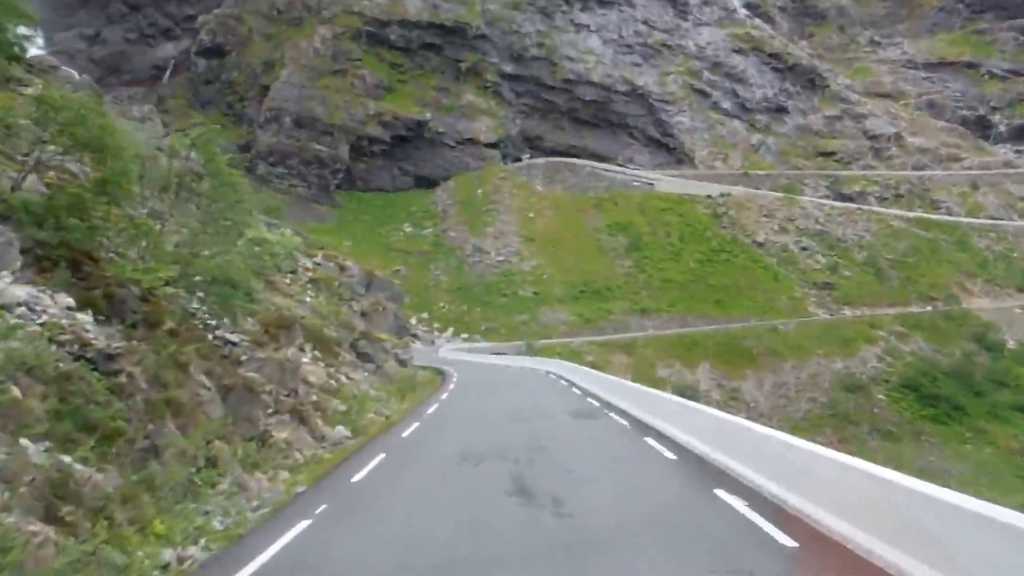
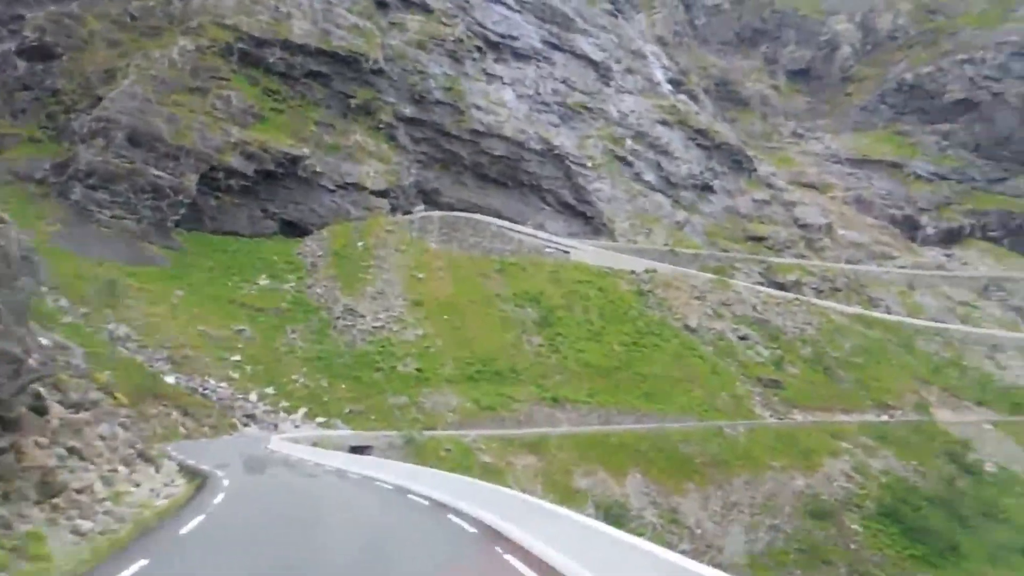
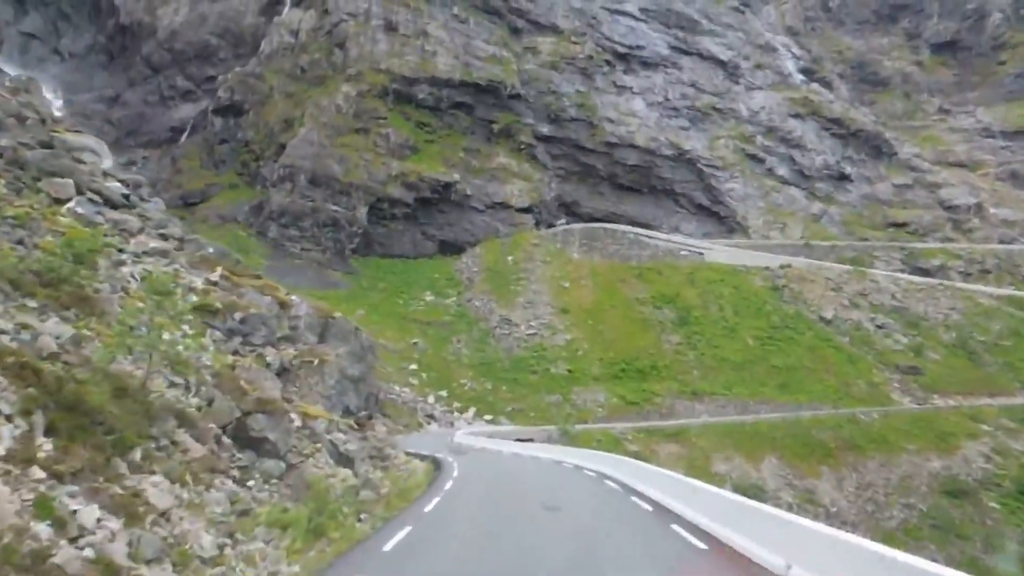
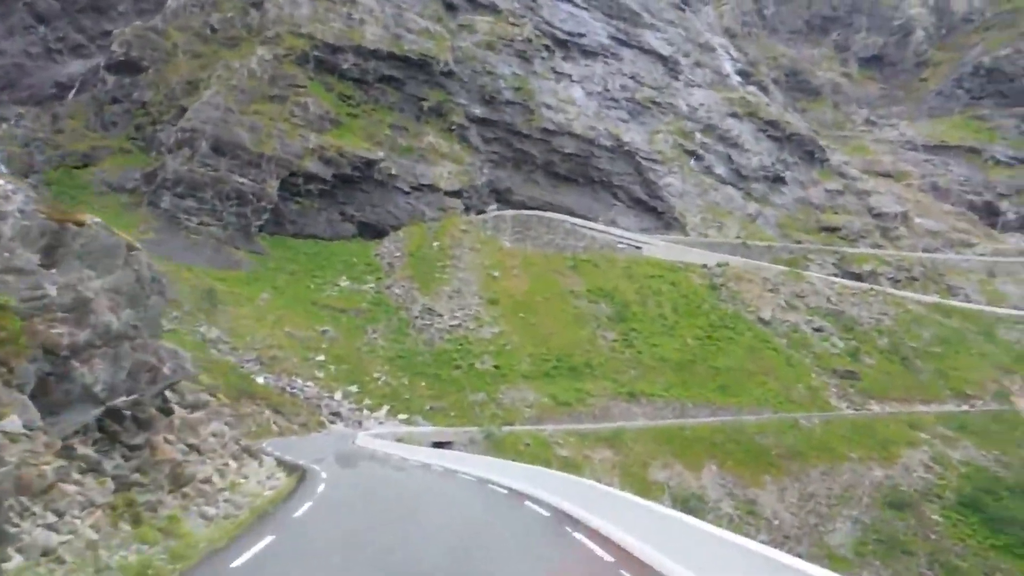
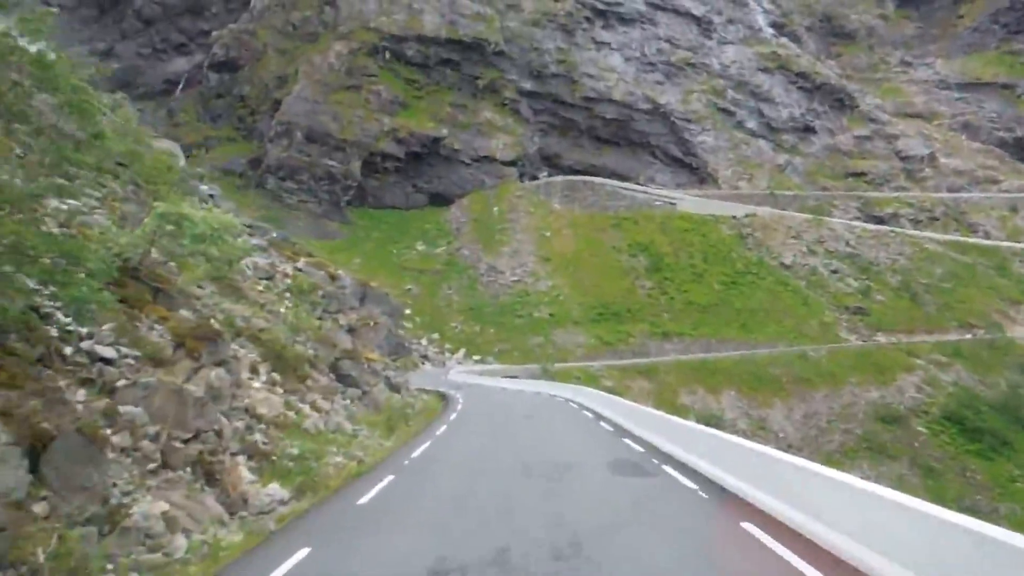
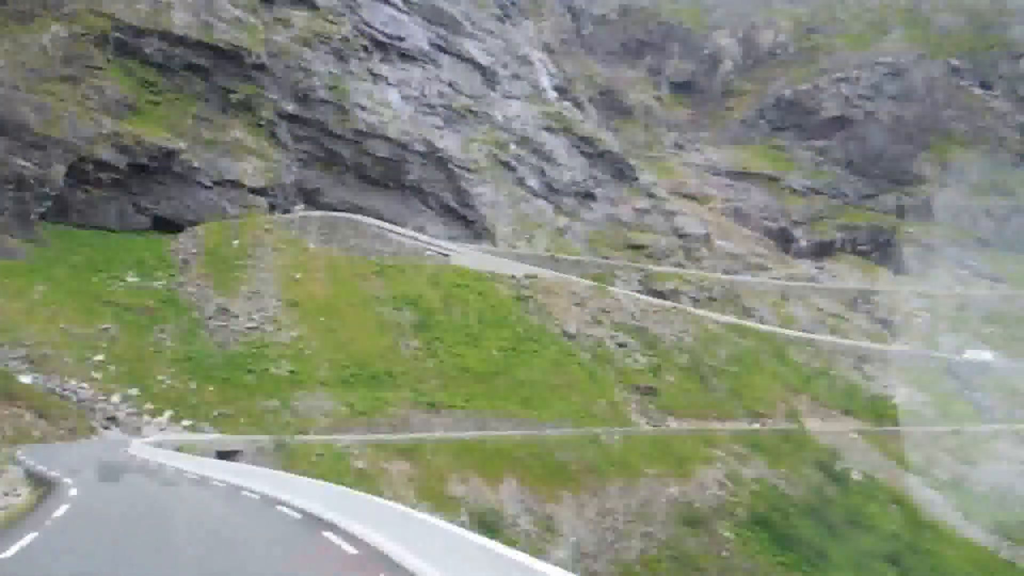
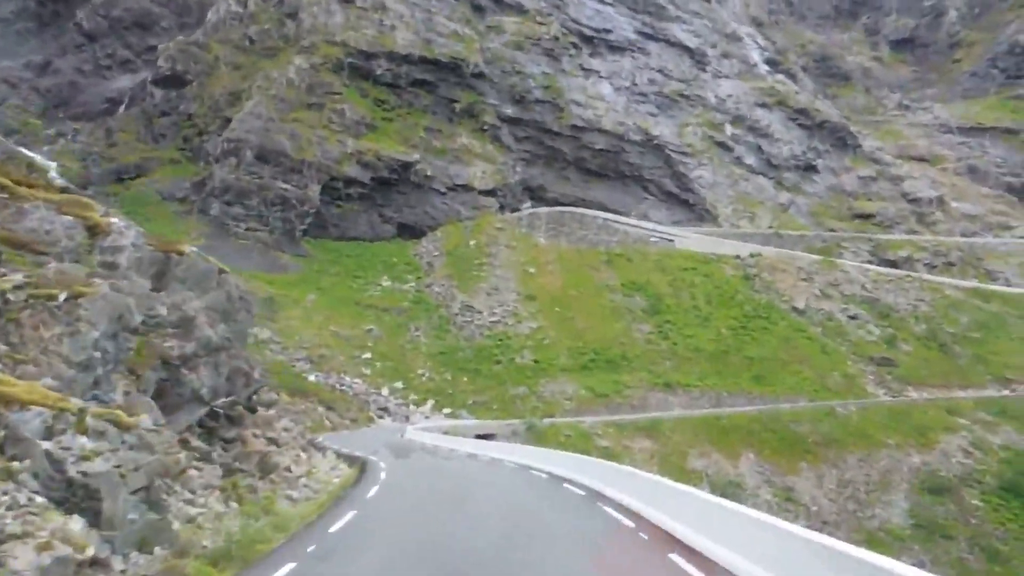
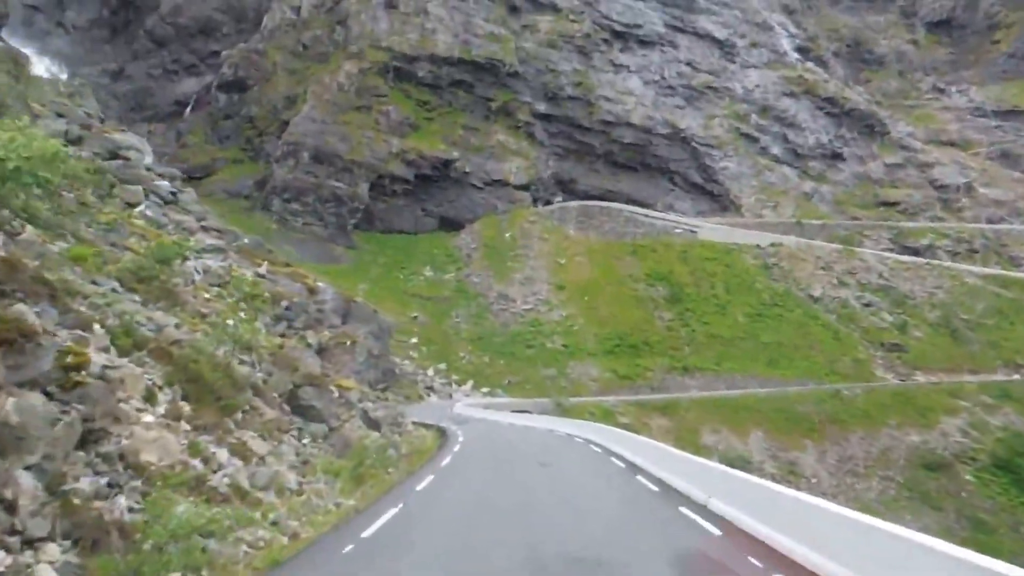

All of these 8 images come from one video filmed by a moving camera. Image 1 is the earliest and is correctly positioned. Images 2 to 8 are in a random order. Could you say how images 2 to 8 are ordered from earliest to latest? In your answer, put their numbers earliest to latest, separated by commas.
5, 8, 3, 7, 4, 2, 6
